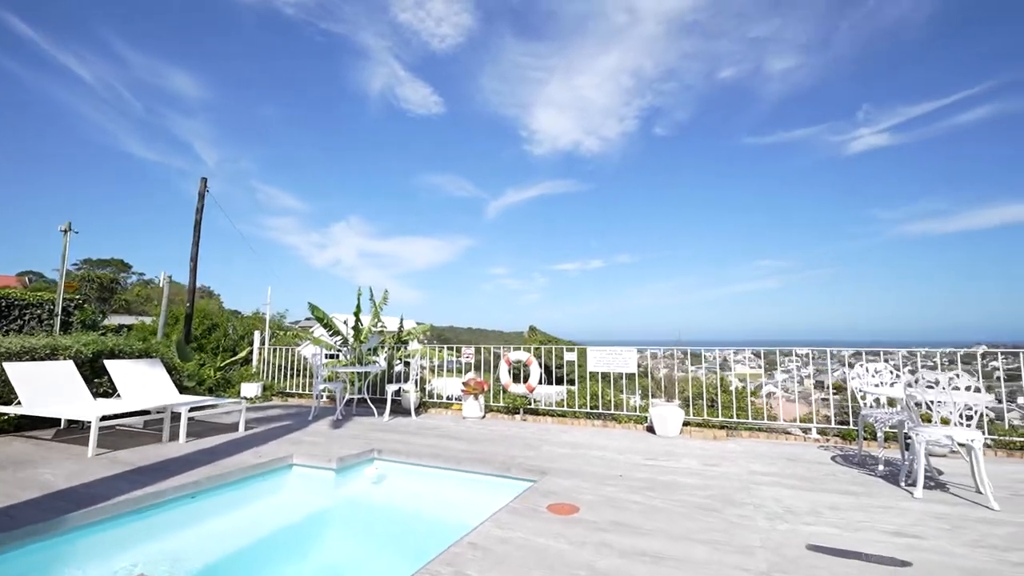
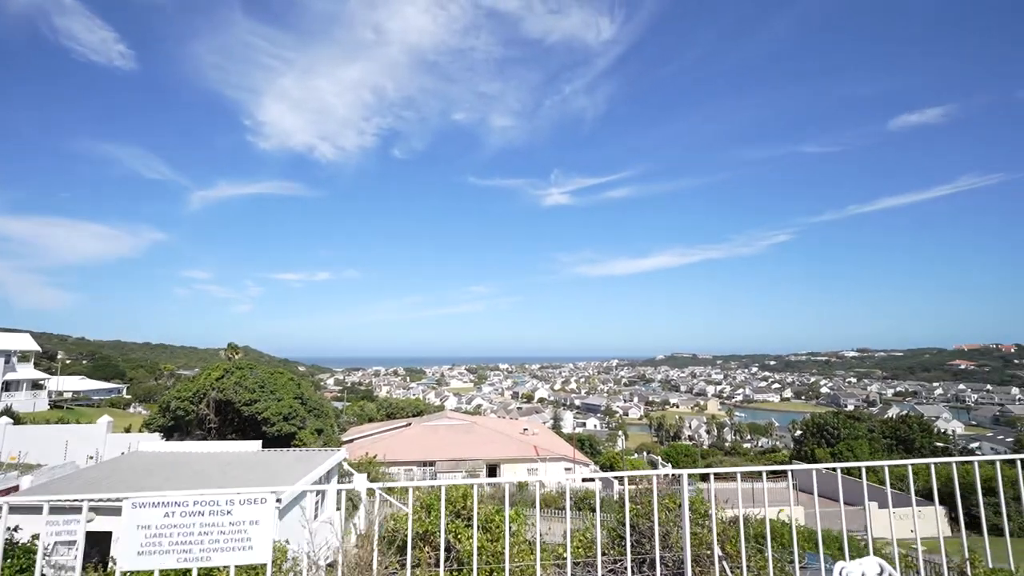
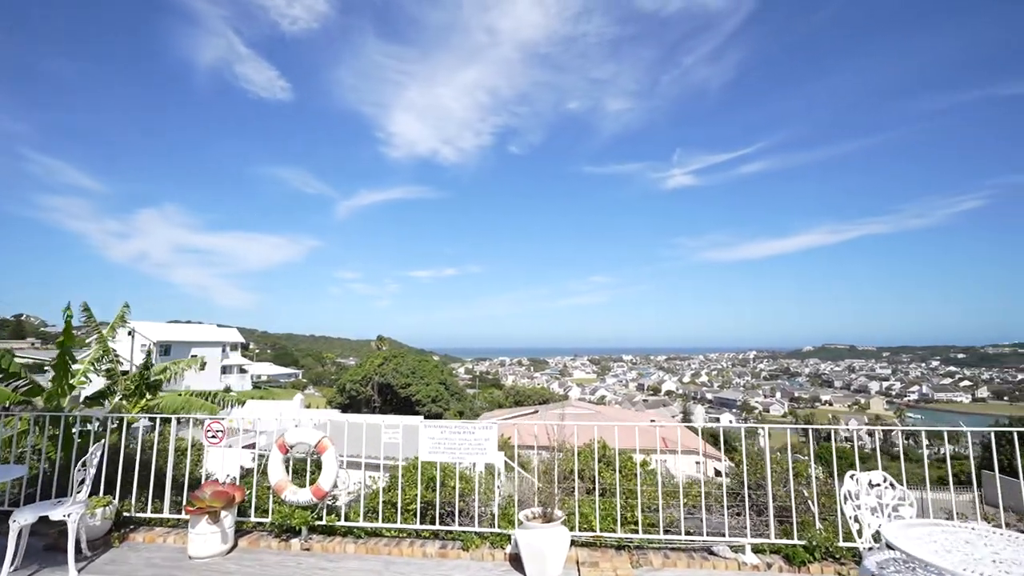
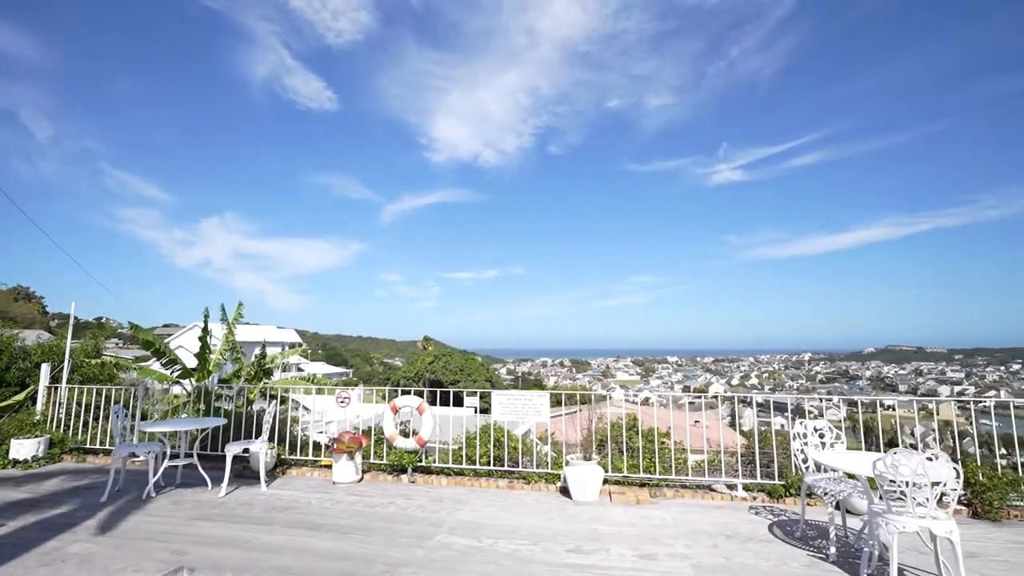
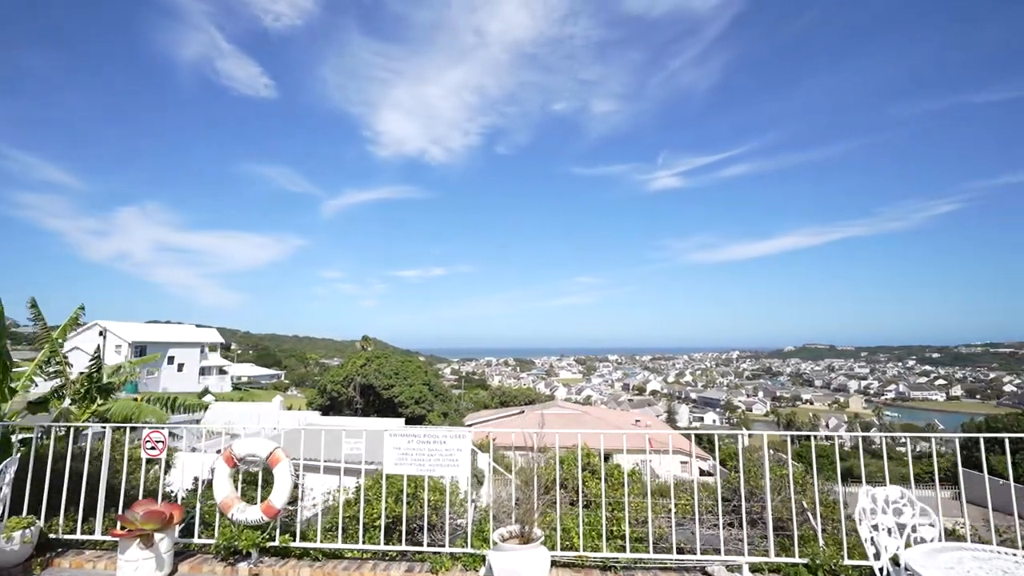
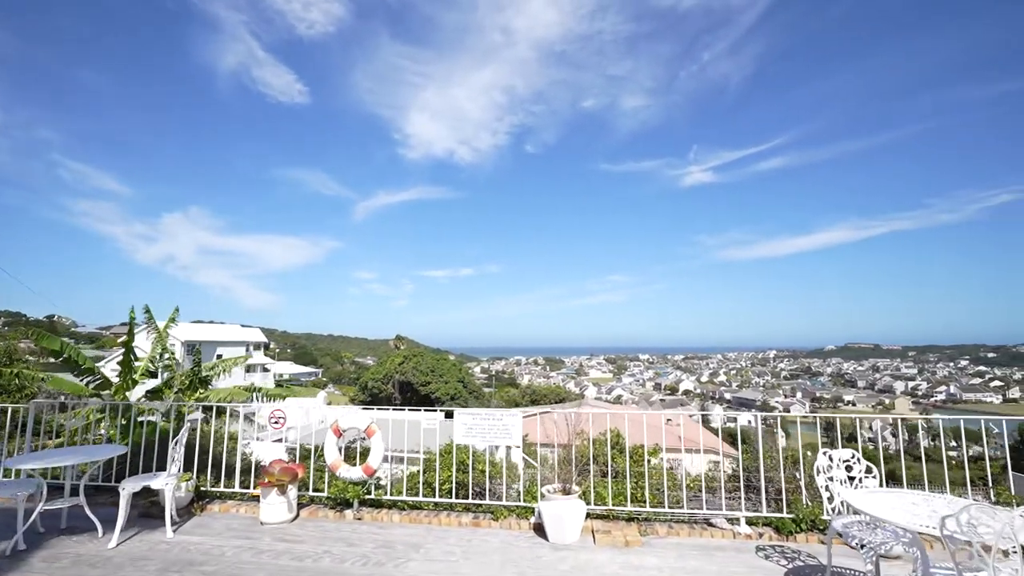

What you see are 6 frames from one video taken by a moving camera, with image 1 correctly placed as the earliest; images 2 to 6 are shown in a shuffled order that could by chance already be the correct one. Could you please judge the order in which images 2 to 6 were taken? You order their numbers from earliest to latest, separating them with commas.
4, 6, 3, 5, 2
